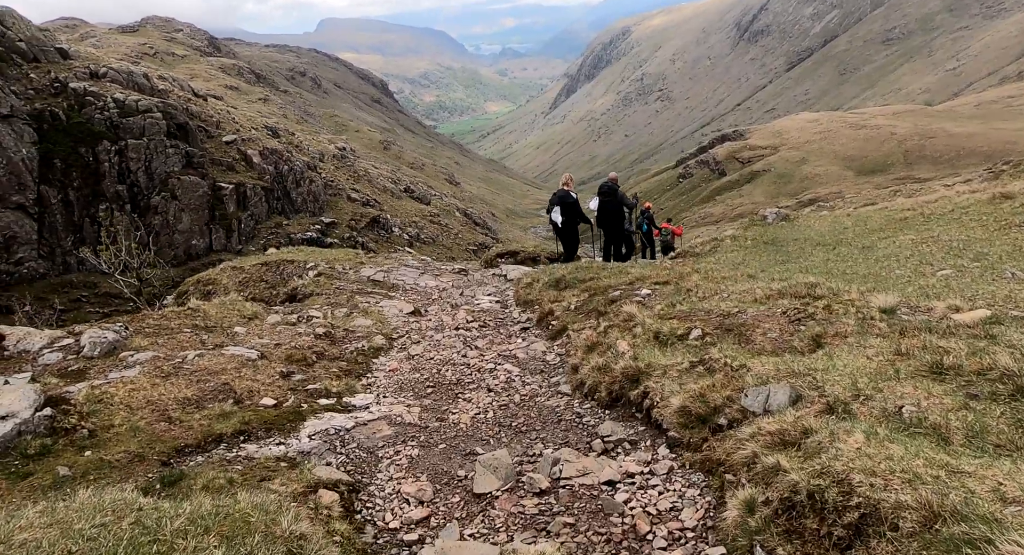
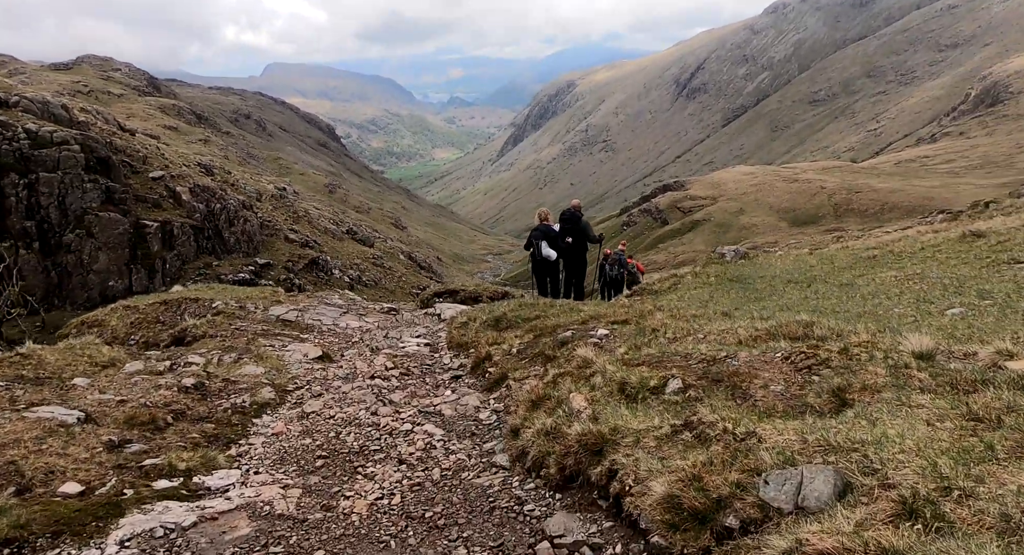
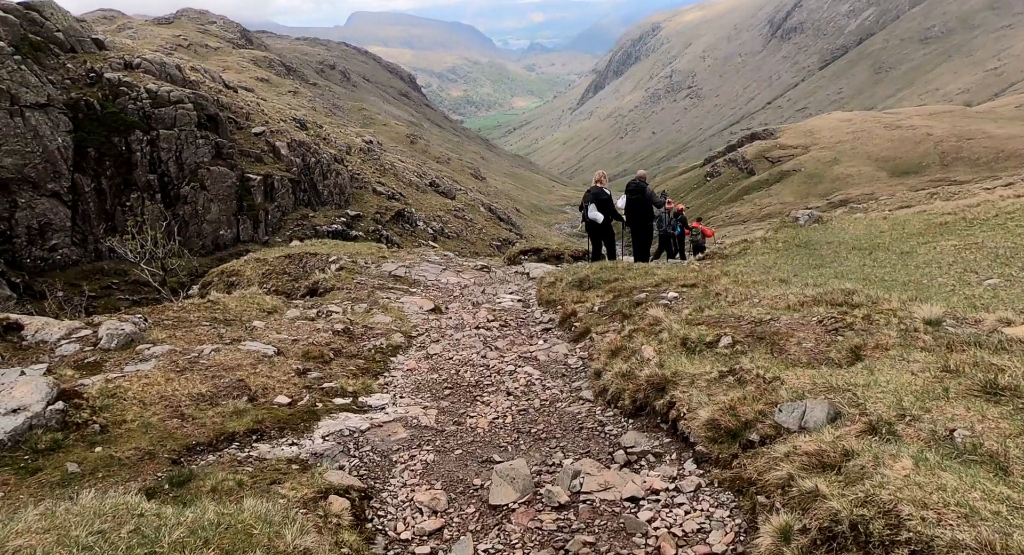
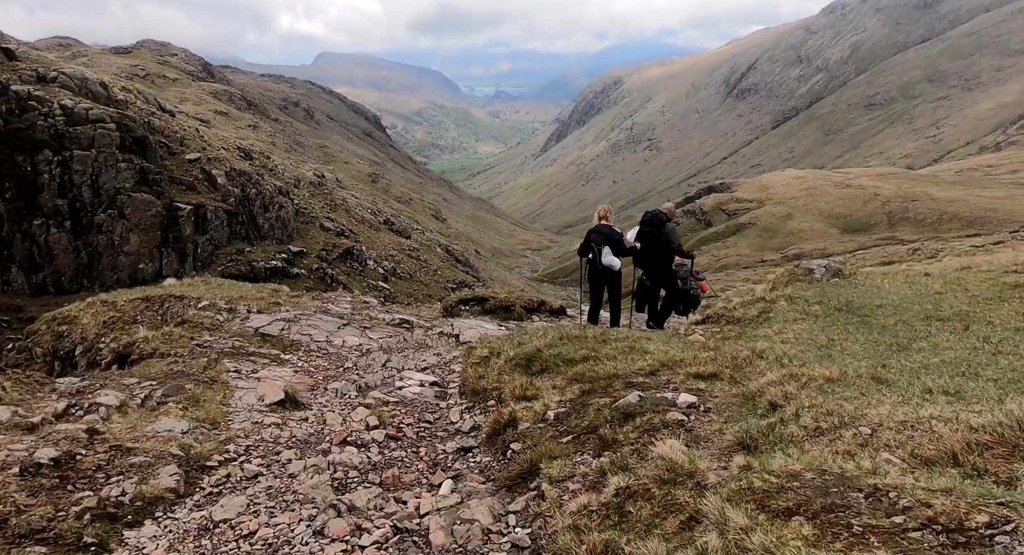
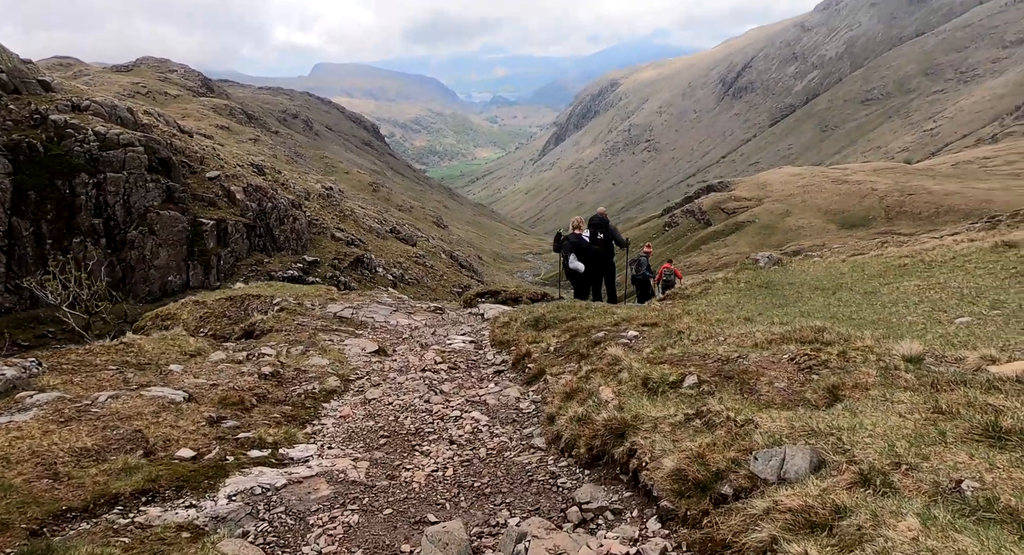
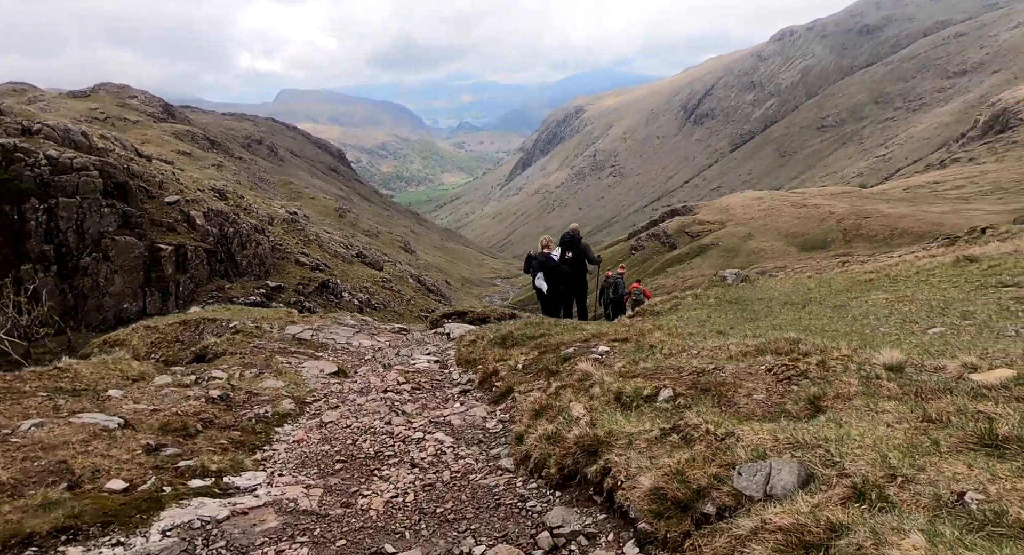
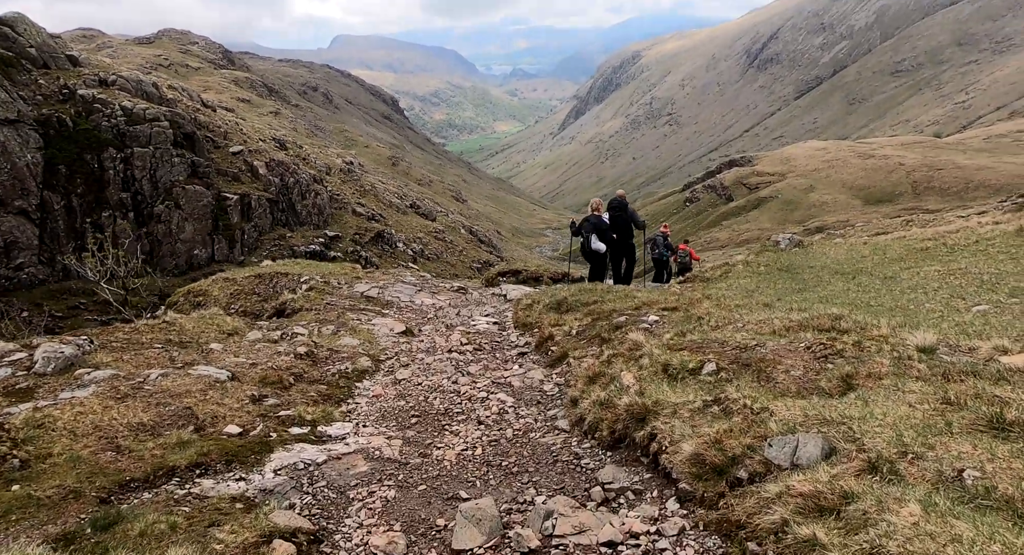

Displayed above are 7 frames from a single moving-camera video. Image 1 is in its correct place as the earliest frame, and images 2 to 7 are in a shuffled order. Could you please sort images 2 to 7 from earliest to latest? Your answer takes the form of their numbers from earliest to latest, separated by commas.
3, 7, 5, 6, 2, 4
